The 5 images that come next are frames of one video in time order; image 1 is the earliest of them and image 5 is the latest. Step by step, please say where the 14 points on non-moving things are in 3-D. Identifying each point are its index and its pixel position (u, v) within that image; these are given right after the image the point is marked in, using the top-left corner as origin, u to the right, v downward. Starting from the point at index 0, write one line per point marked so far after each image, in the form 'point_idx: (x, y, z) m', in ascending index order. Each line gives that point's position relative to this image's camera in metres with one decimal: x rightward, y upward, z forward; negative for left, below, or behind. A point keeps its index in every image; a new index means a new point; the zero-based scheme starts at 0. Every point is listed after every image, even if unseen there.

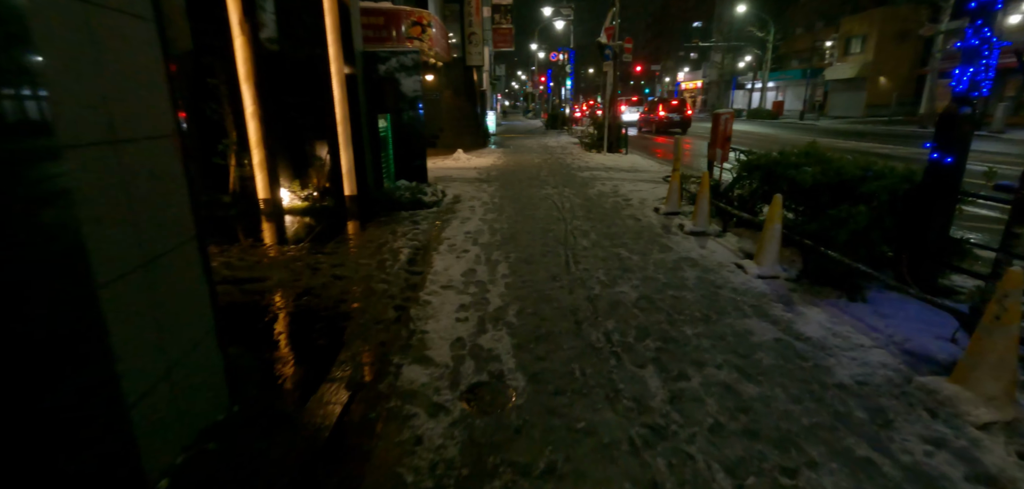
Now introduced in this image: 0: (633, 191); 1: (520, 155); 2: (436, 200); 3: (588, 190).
0: (+2.5, +1.1, +9.8) m
1: (+0.3, +3.2, +16.8) m
2: (-1.4, +0.8, +8.7) m
3: (+1.6, +1.2, +10.1) m
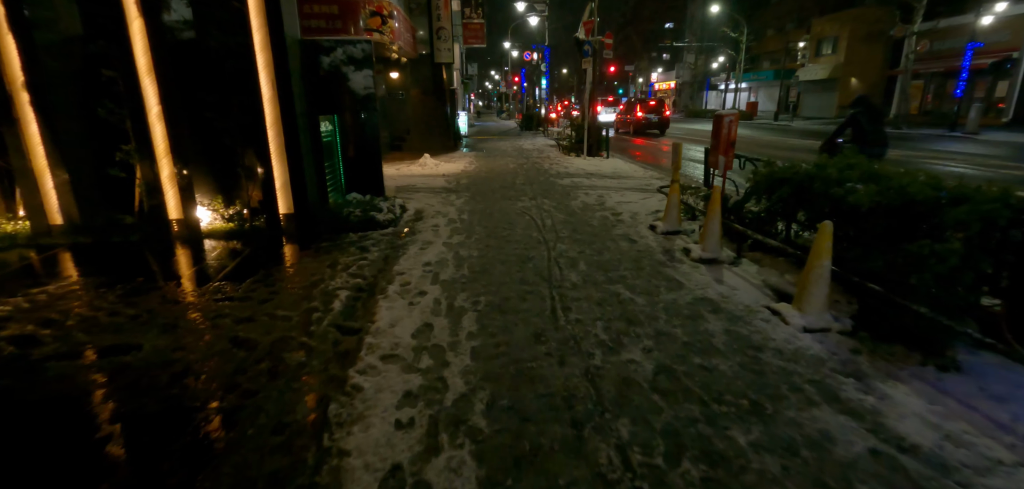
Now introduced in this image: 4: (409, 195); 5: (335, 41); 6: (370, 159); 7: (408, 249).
0: (+2.0, +0.7, +8.6) m
1: (-0.6, +2.8, +15.5) m
2: (-1.9, +0.4, +7.3) m
3: (+1.1, +0.8, +8.9) m
4: (-2.1, +1.0, +9.5) m
5: (-2.8, +3.2, +7.3) m
6: (-2.5, +1.5, +8.1) m
7: (-1.3, -0.1, +6.0) m
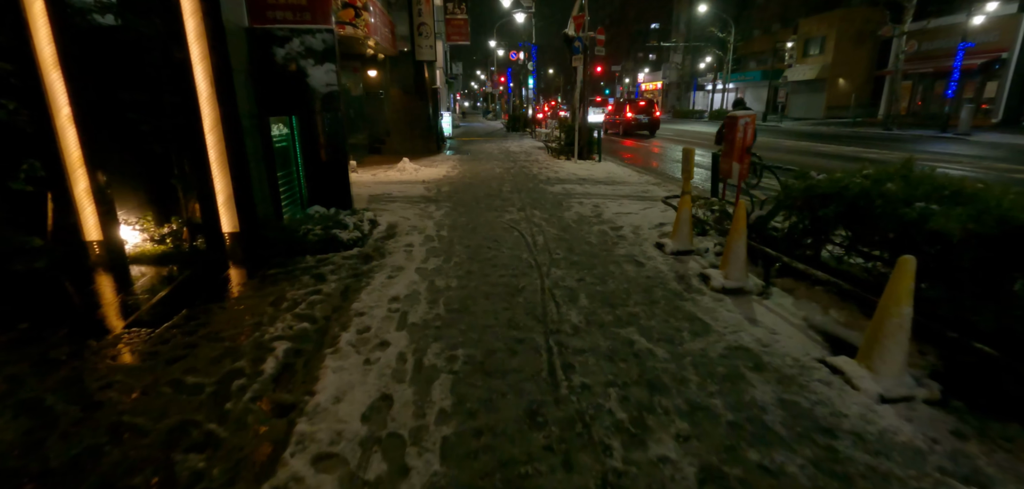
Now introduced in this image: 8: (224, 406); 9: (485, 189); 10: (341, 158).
0: (+1.8, +0.5, +7.7) m
1: (-1.0, +2.5, +14.5) m
2: (-2.1, +0.1, +6.3) m
3: (+0.9, +0.5, +8.0) m
4: (-2.3, +0.7, +8.4) m
5: (-3.0, +2.9, +6.3) m
6: (-2.7, +1.2, +7.1) m
7: (-1.5, -0.3, +5.0) m
8: (-1.8, -1.0, +2.9) m
9: (-0.6, +1.2, +10.0) m
10: (-2.6, +1.3, +7.1) m
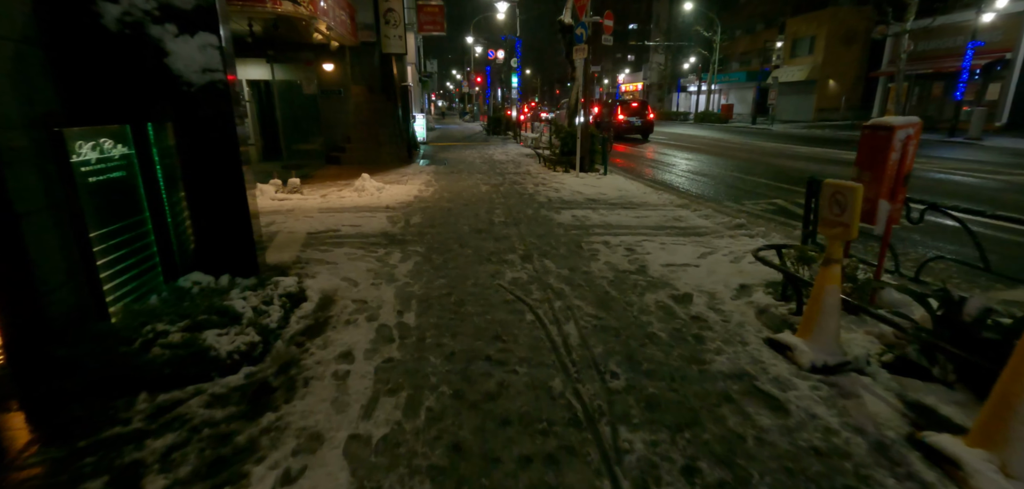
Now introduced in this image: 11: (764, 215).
0: (+1.8, -0.3, +5.2) m
1: (-1.4, +1.7, +11.8) m
2: (-1.9, -0.7, +3.6) m
3: (+0.9, -0.3, +5.4) m
4: (-2.3, -0.1, +5.7) m
5: (-2.9, +2.1, +3.5) m
6: (-2.6, +0.4, +4.3) m
7: (-1.3, -1.1, +2.3) m
8: (-1.5, -1.8, +0.2) m
9: (-0.7, +0.4, +7.4) m
10: (-2.6, +0.5, +4.3) m
11: (+4.8, +0.6, +8.8) m
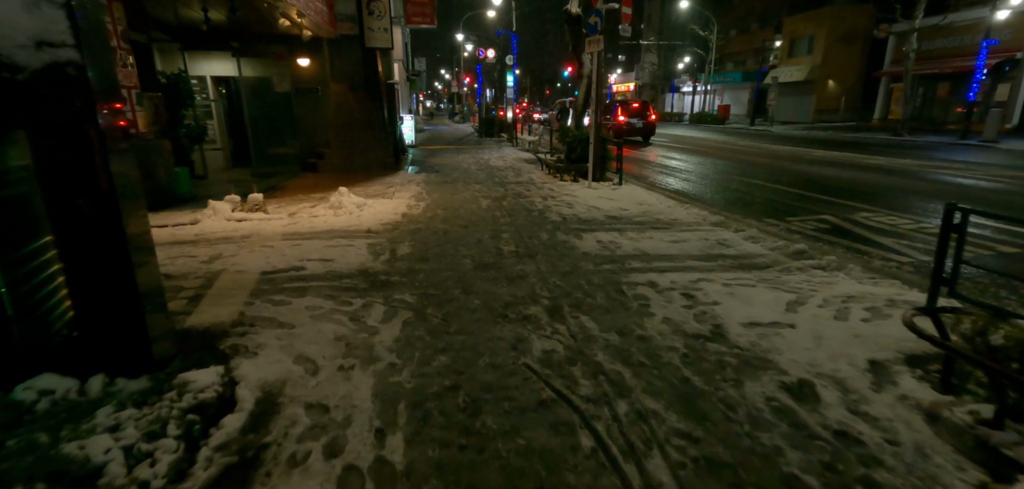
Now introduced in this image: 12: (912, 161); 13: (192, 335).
0: (+2.1, -0.7, +3.7) m
1: (-1.3, +1.2, +10.3) m
2: (-1.7, -1.1, +2.0) m
3: (+1.1, -0.7, +3.9) m
4: (-2.1, -0.6, +4.1) m
5: (-2.6, +1.6, +1.9) m
6: (-2.4, -0.1, +2.7) m
7: (-1.0, -1.6, +0.7) m
8: (-1.1, -2.2, -1.4) m
9: (-0.5, -0.1, +5.8) m
10: (-2.3, 0.0, +2.7) m
11: (+4.9, +0.1, +7.4) m
12: (+15.3, +3.1, +17.8) m
13: (-2.6, -0.7, +3.8) m
